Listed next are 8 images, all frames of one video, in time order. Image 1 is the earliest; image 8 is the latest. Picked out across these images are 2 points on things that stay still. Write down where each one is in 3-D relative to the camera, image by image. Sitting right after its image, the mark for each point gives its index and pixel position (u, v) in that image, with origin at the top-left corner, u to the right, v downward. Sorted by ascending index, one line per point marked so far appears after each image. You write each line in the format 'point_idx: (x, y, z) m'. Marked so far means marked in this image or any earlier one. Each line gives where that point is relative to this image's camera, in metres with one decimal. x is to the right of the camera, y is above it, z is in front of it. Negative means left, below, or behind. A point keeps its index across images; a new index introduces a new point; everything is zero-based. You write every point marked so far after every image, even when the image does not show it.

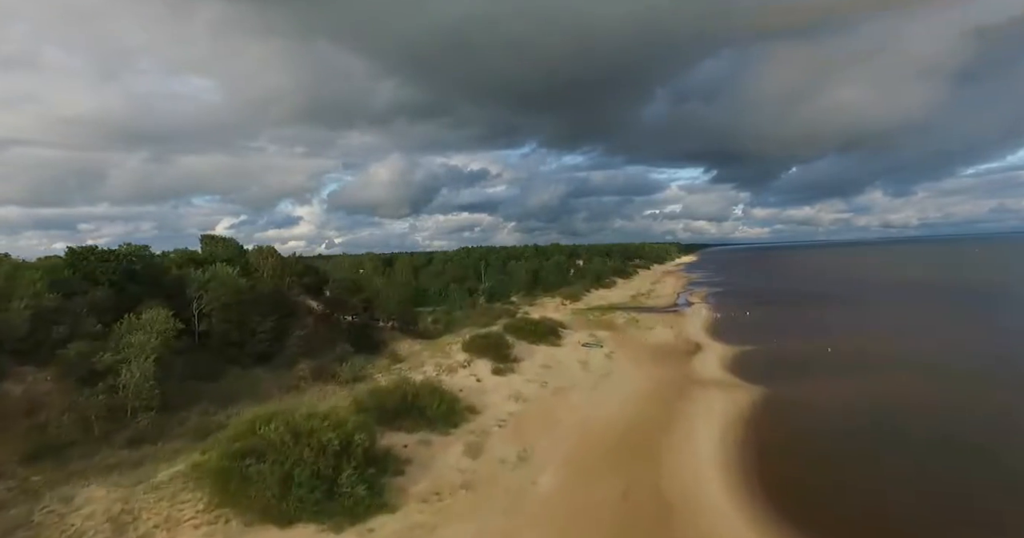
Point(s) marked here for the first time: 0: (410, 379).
0: (-4.1, -4.4, +19.1) m
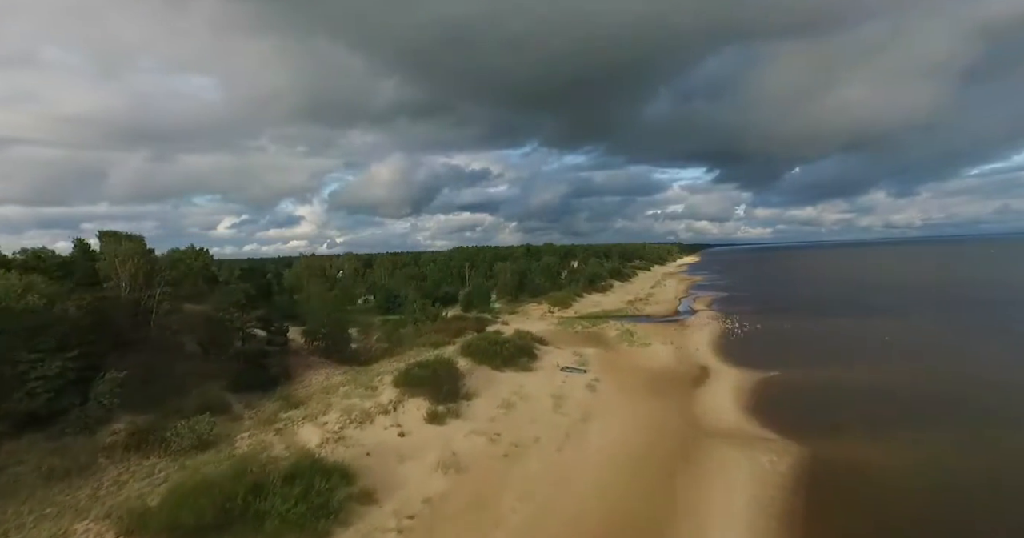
0: (-6.2, -4.8, +12.9) m
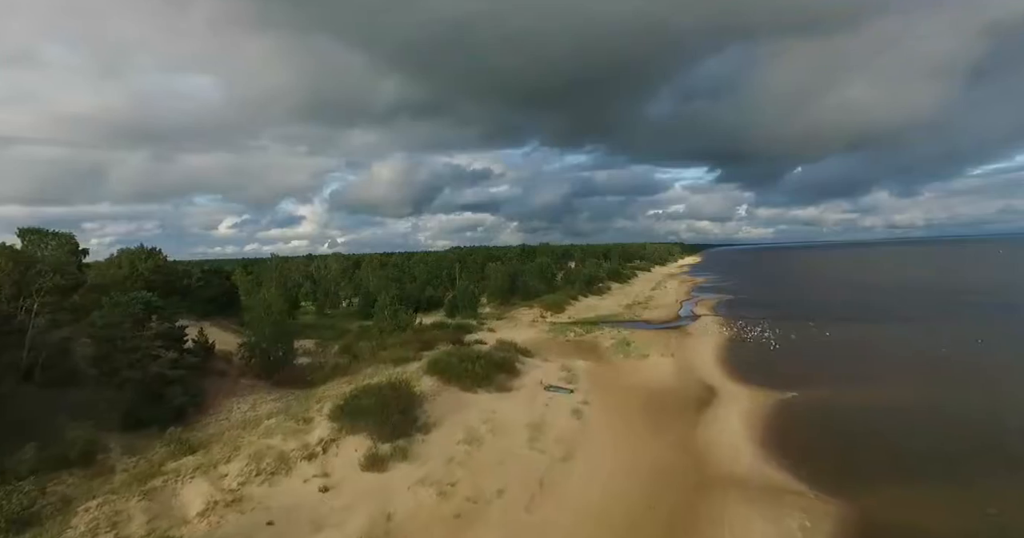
0: (-7.3, -5.0, +9.5) m
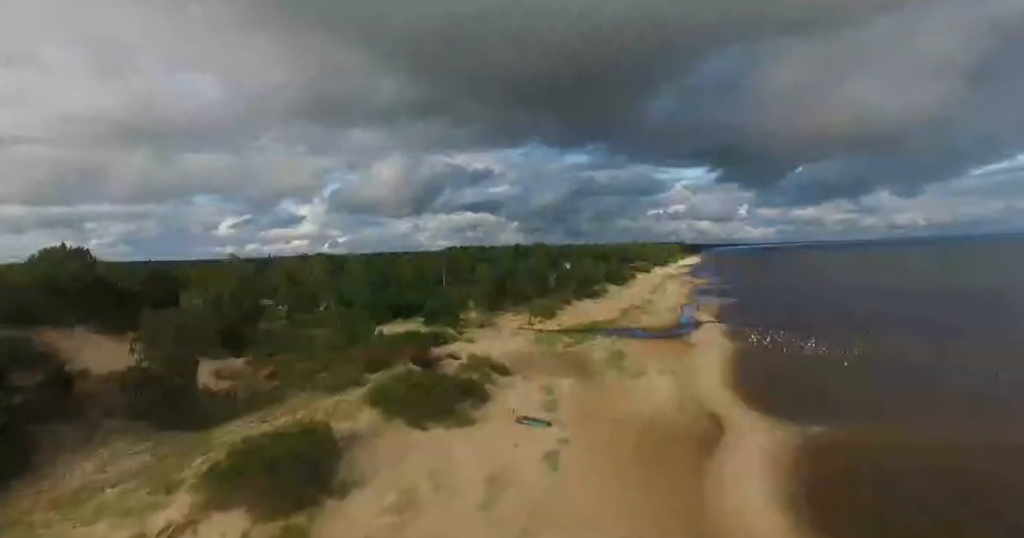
0: (-8.8, -5.2, +5.3) m
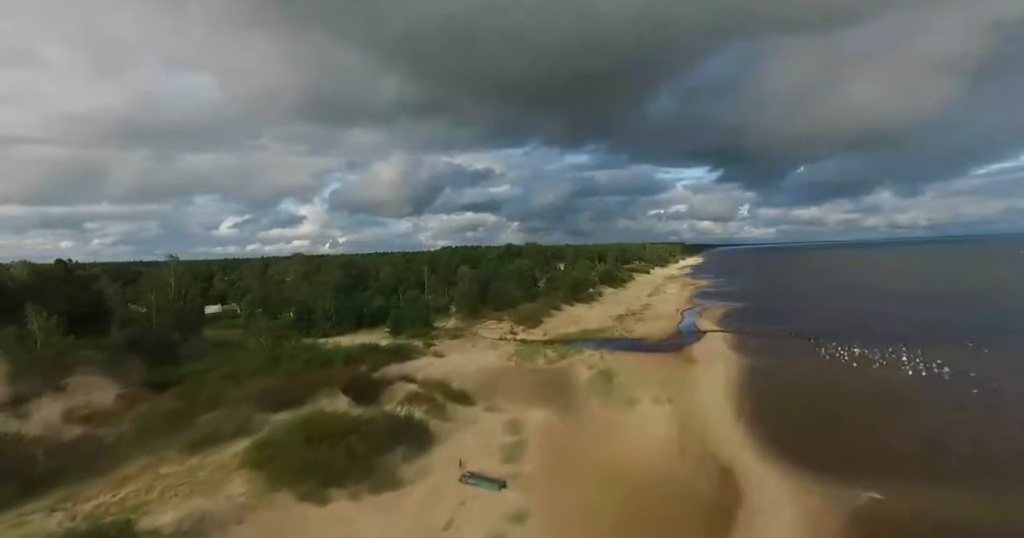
0: (-10.5, -5.4, +0.6) m
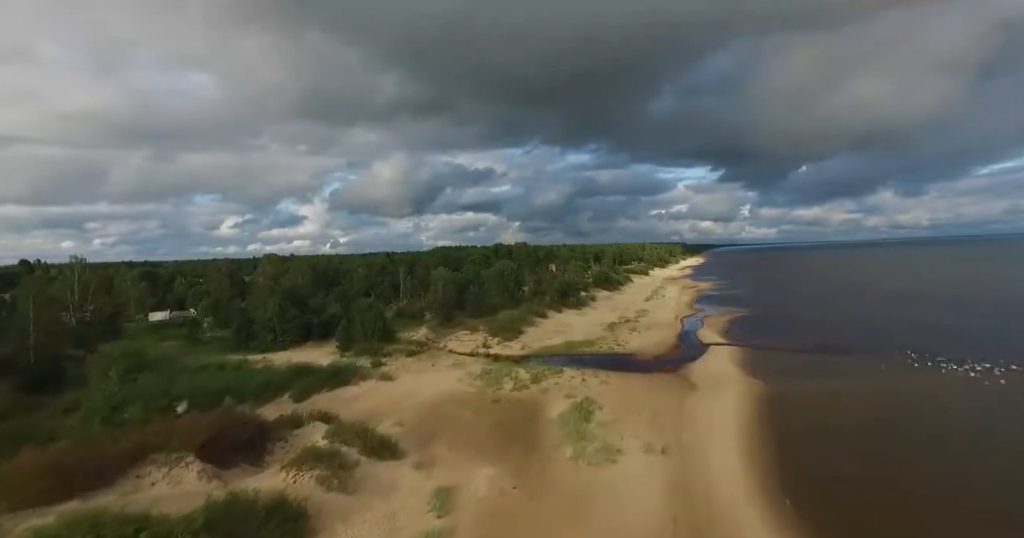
0: (-12.5, -5.7, -4.7) m
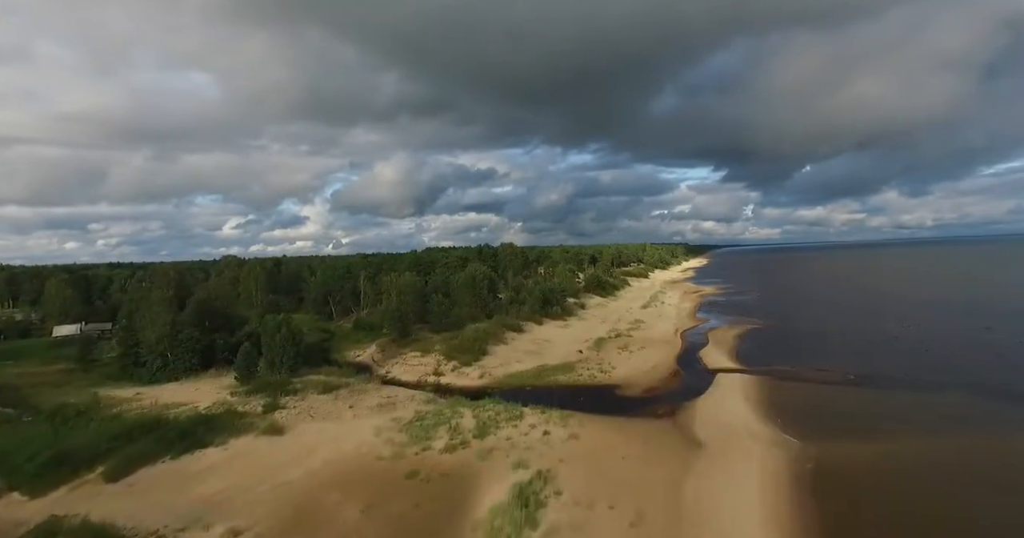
0: (-15.2, -6.1, -11.7) m
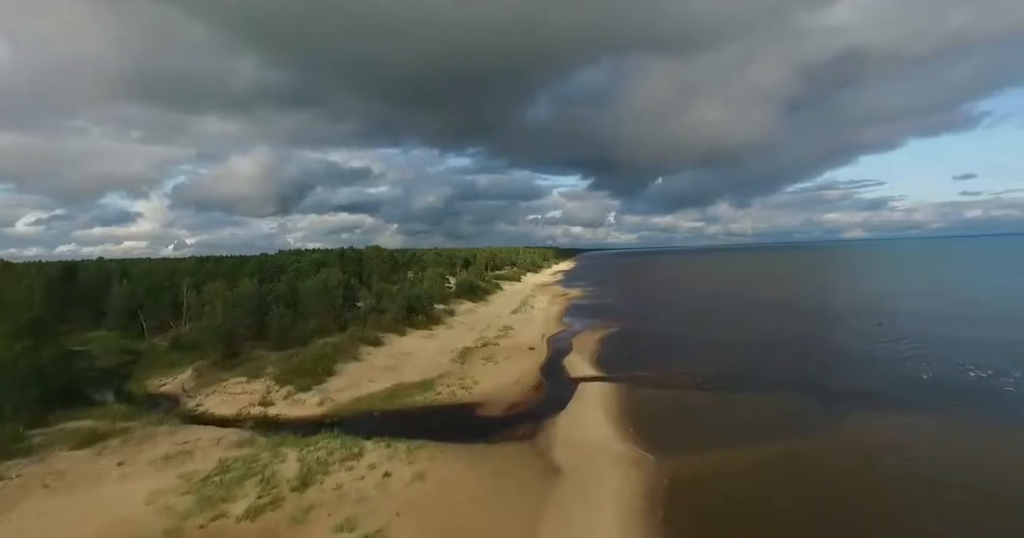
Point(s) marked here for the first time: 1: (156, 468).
0: (-12.5, -6.3, -18.0) m
1: (-11.8, -6.7, +16.1) m
